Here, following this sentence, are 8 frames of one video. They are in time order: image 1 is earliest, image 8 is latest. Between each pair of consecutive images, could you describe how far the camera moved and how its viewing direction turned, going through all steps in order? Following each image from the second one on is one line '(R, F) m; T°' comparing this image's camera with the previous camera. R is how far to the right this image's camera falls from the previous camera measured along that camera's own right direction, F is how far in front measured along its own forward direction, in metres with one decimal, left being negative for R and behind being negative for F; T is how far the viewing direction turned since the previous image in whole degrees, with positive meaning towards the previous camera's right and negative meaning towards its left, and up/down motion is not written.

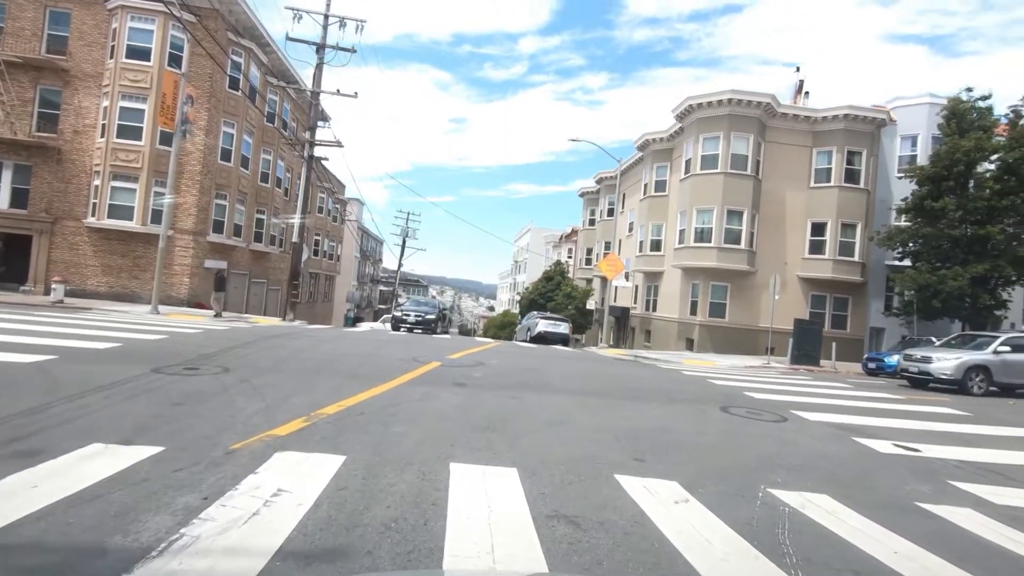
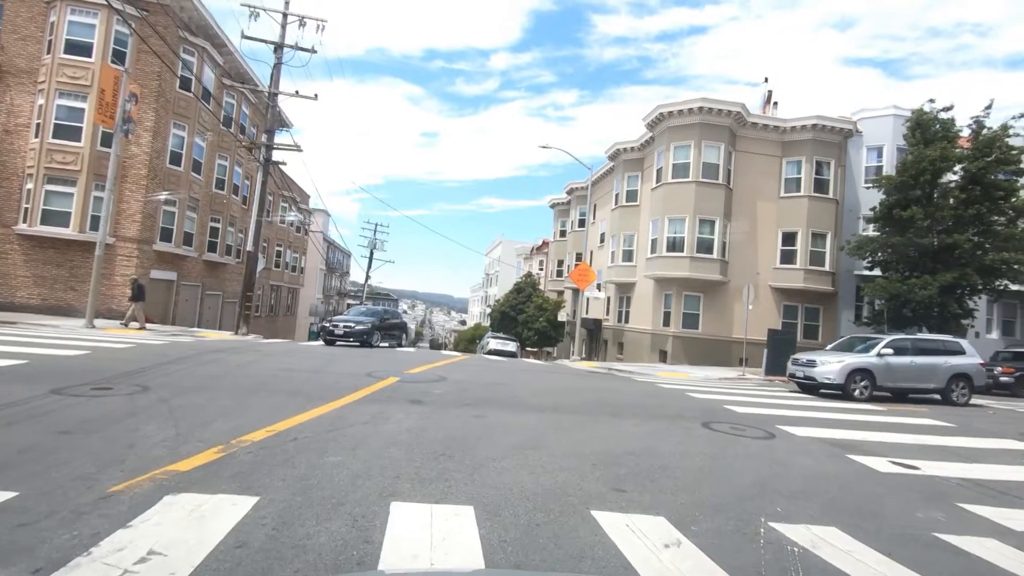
(+0.1, +0.9) m; +3°
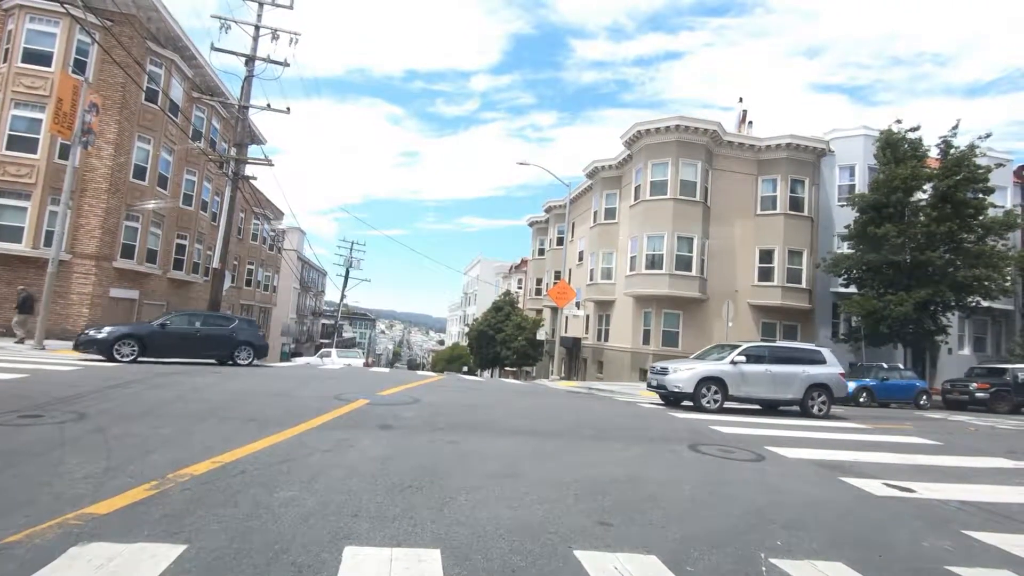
(+0.1, +0.5) m; +2°
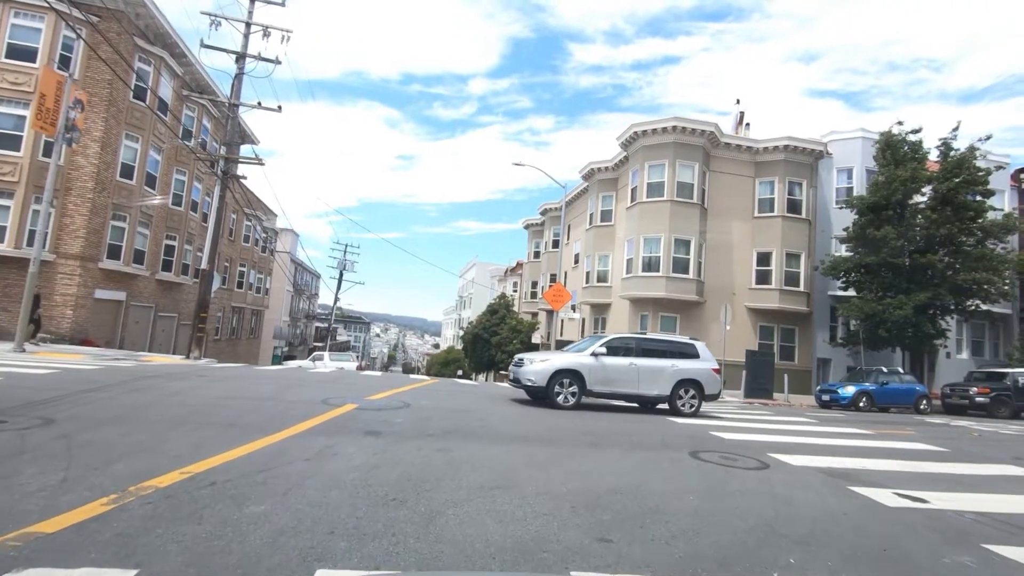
(0.0, +0.4) m; 0°
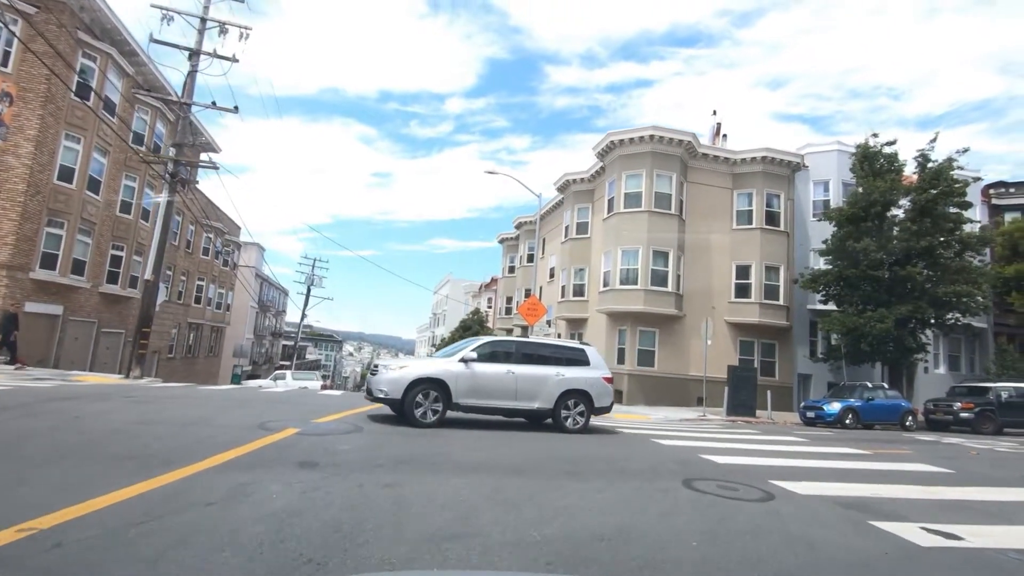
(+0.1, +1.2) m; +3°
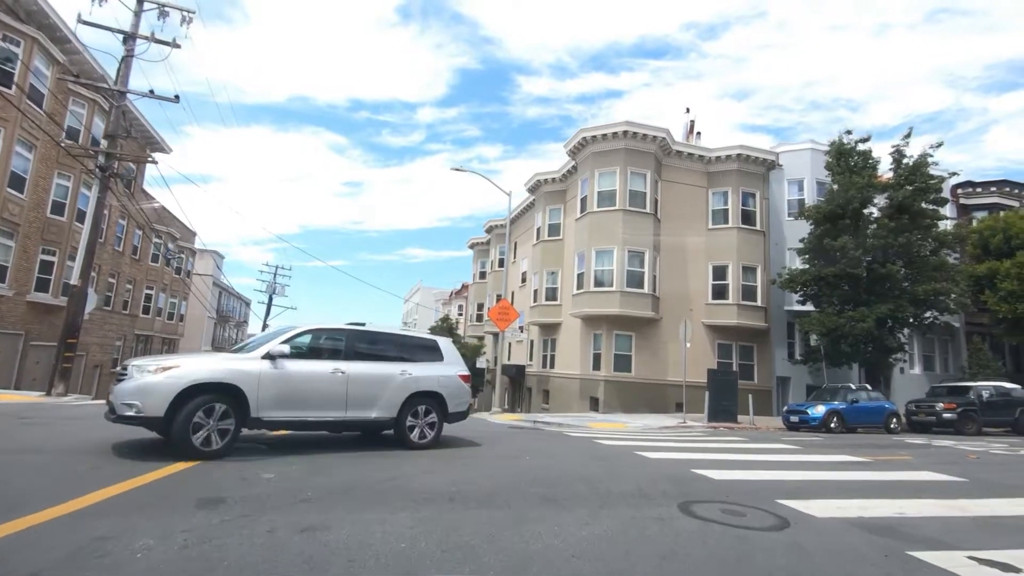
(+0.2, +1.3) m; +3°
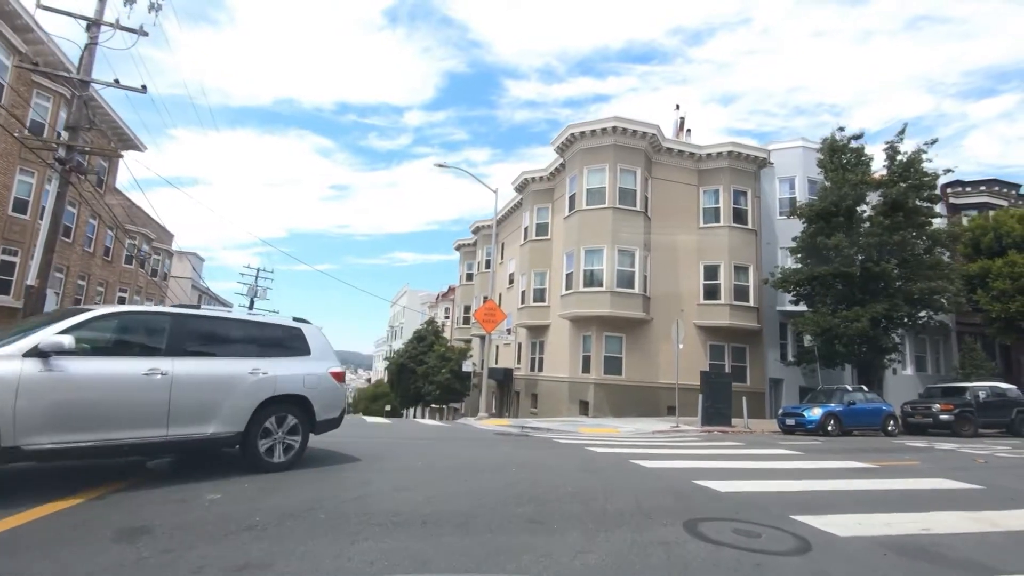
(+0.1, +0.8) m; +1°
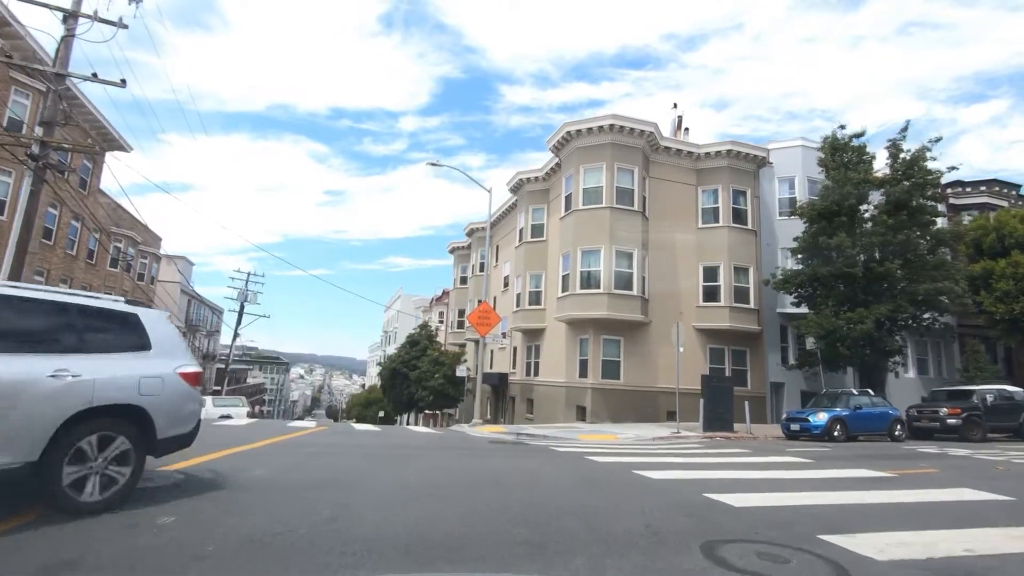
(0.0, +0.6) m; +1°
